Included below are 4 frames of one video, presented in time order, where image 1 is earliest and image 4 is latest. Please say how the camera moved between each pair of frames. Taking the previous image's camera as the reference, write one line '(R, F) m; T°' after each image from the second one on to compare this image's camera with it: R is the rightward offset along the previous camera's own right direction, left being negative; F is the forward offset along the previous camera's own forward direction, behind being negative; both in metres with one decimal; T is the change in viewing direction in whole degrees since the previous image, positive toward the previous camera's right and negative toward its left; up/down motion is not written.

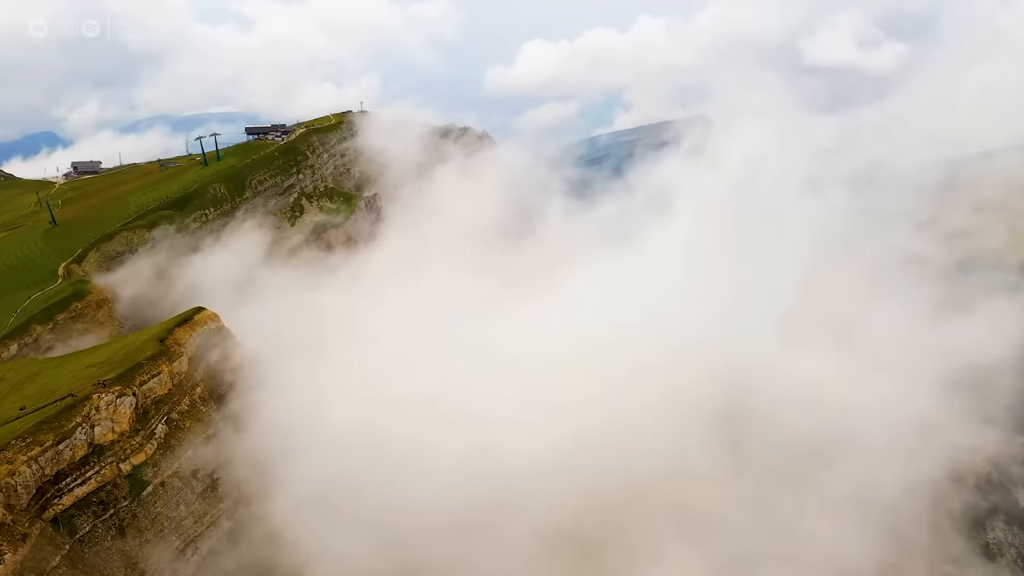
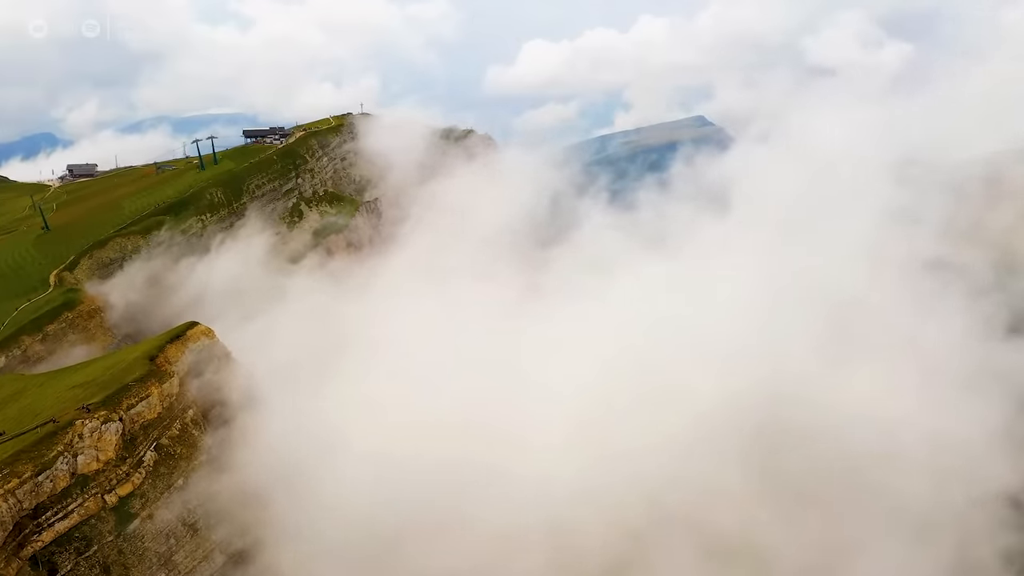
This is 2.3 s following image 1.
(-1.3, +3.8) m; 0°
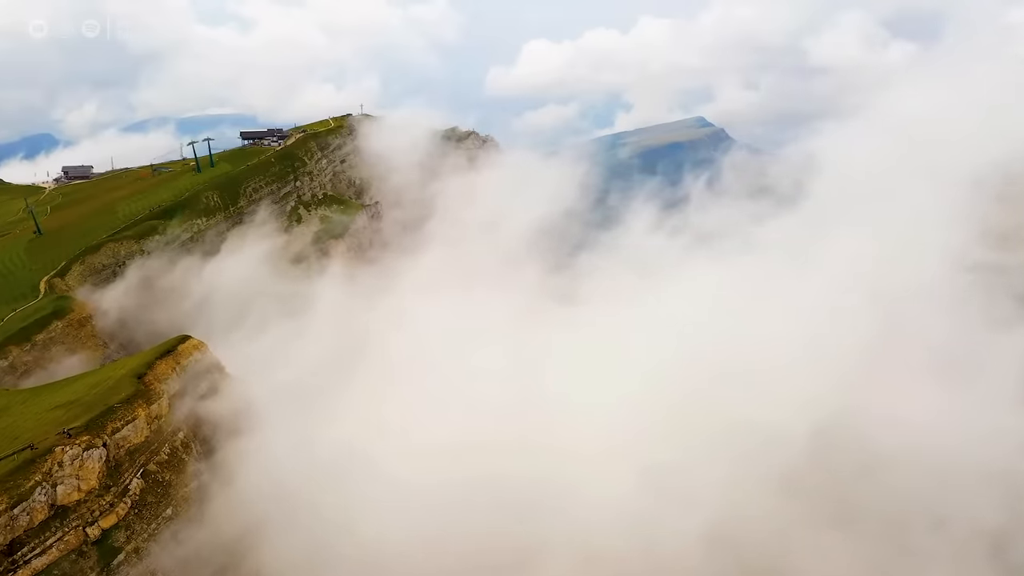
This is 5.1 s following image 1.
(-1.4, +3.9) m; 0°
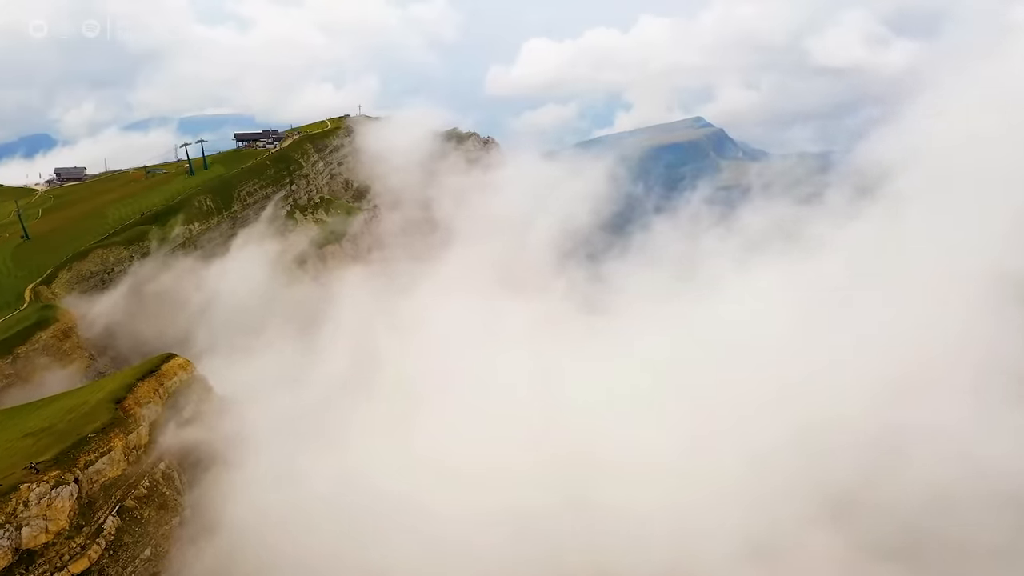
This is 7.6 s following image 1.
(-1.0, +4.5) m; 0°
